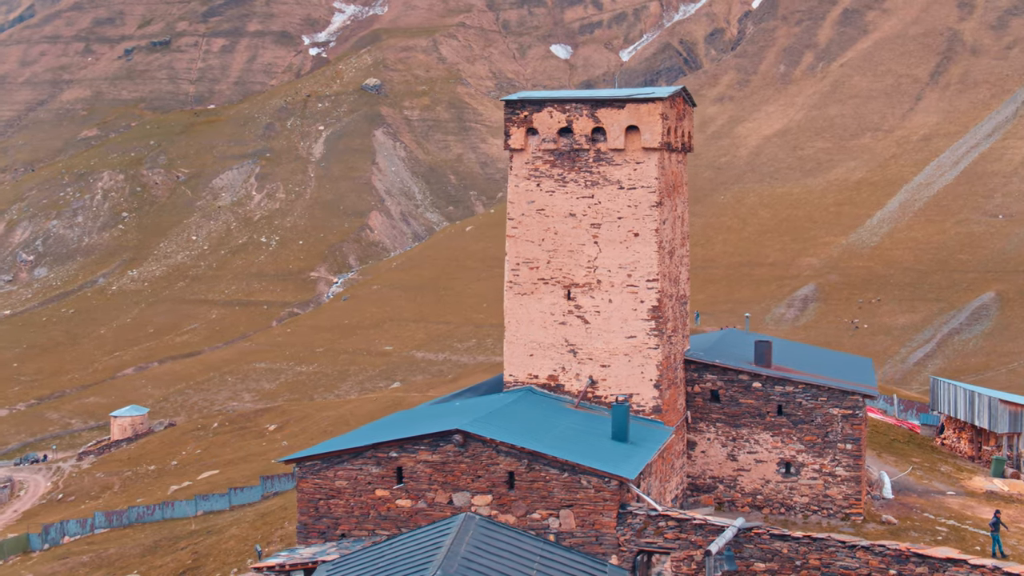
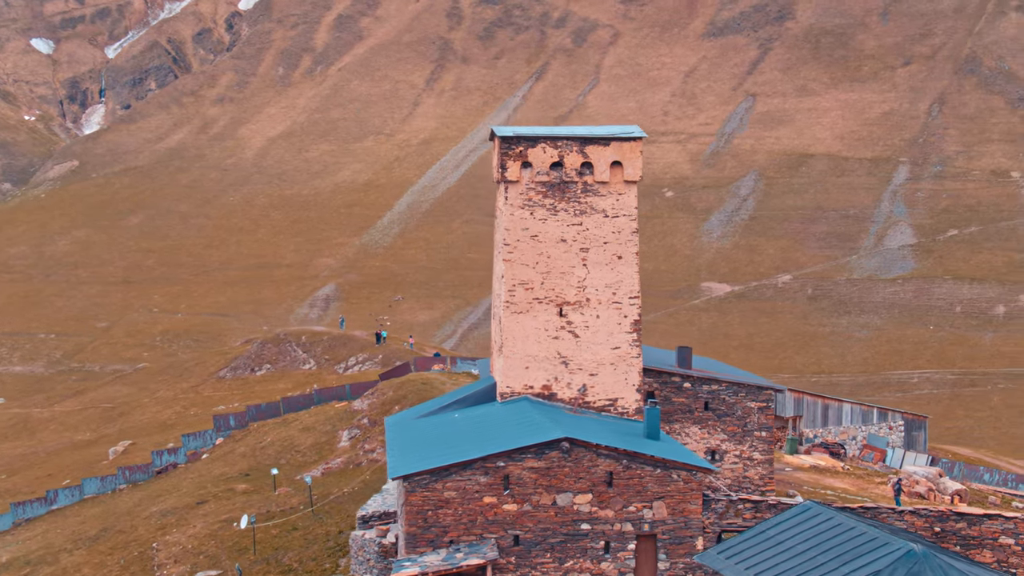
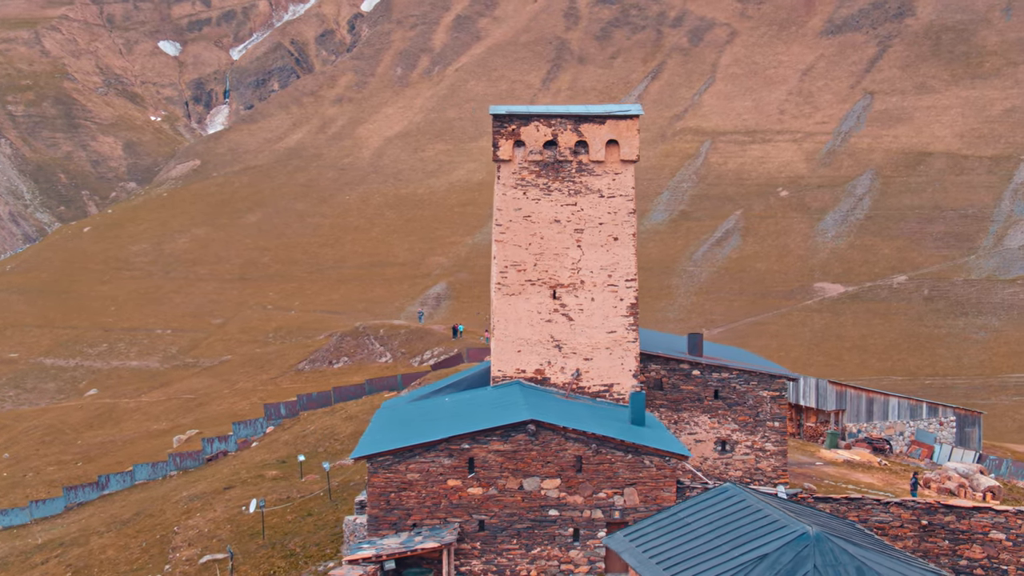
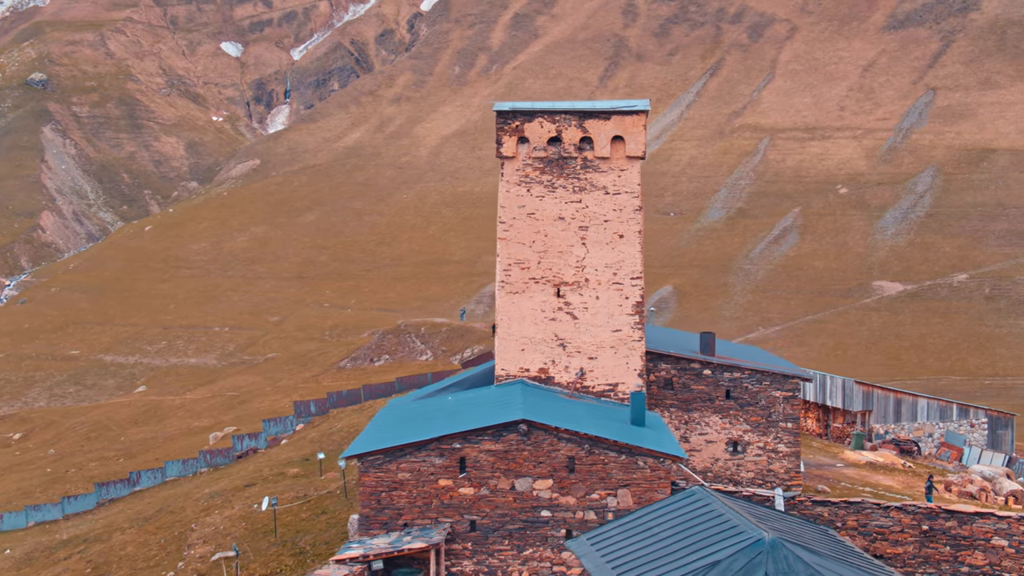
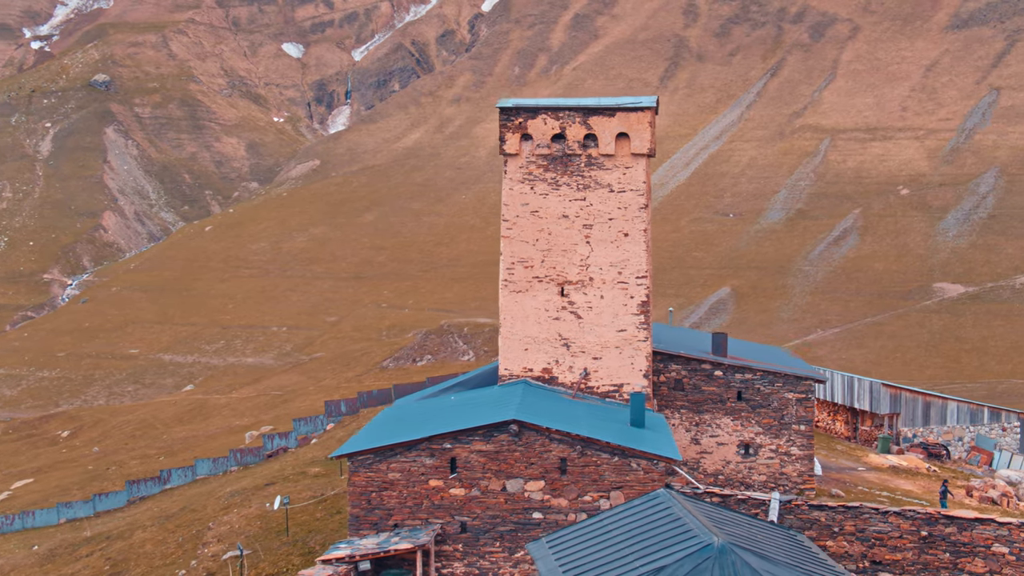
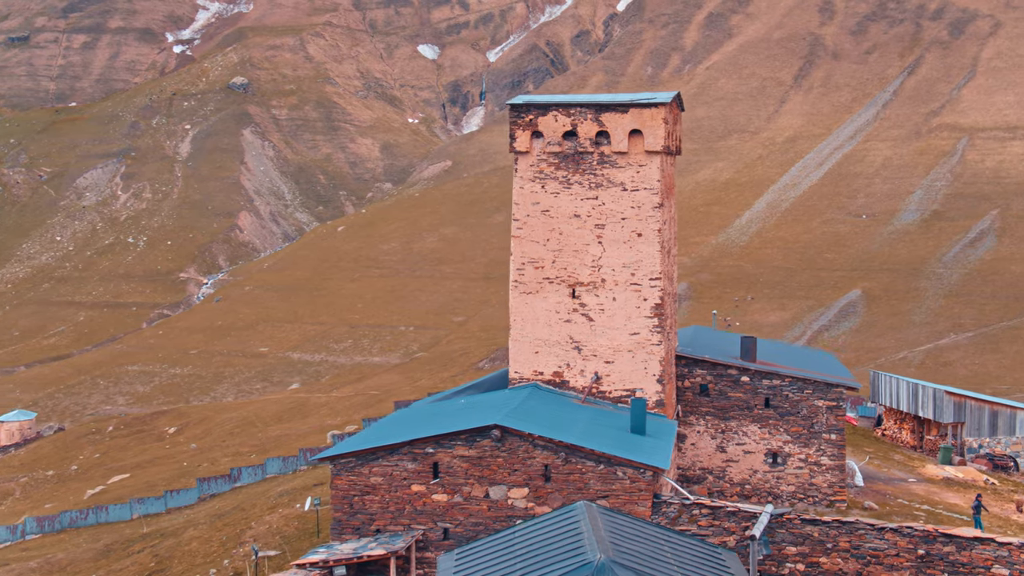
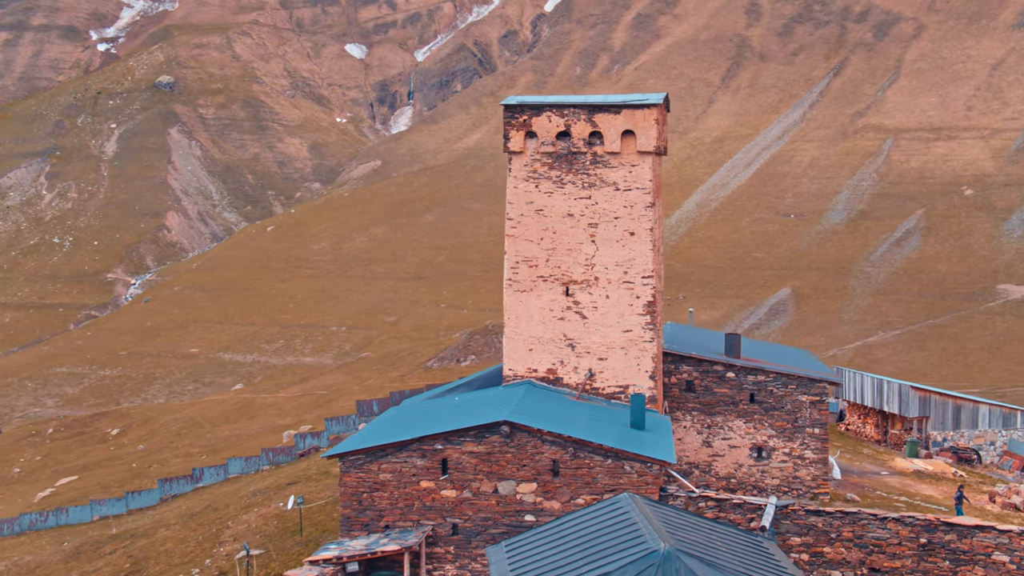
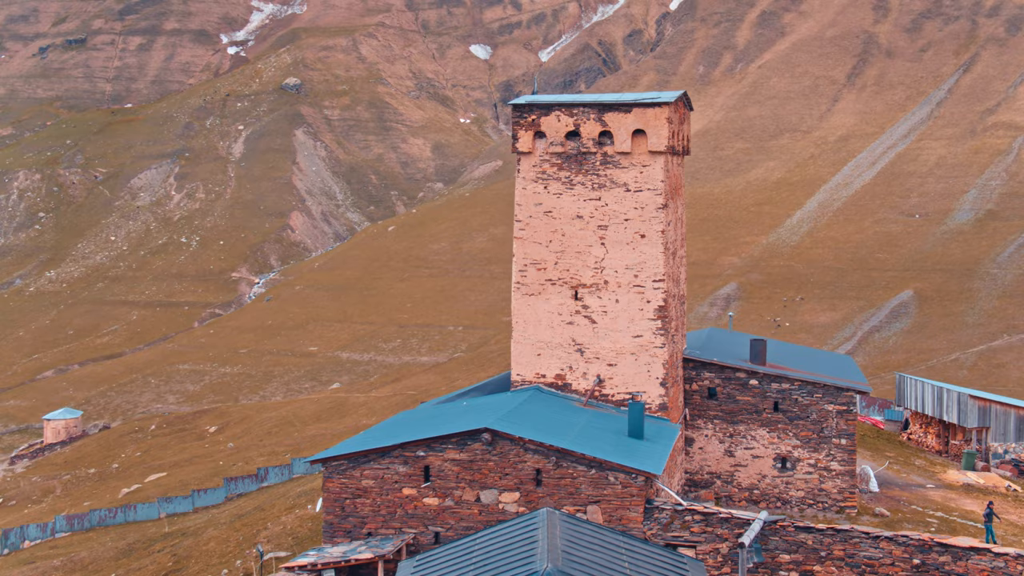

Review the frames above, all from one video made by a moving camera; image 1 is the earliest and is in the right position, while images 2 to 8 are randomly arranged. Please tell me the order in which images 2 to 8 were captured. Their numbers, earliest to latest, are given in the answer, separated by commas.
8, 6, 7, 5, 4, 3, 2
